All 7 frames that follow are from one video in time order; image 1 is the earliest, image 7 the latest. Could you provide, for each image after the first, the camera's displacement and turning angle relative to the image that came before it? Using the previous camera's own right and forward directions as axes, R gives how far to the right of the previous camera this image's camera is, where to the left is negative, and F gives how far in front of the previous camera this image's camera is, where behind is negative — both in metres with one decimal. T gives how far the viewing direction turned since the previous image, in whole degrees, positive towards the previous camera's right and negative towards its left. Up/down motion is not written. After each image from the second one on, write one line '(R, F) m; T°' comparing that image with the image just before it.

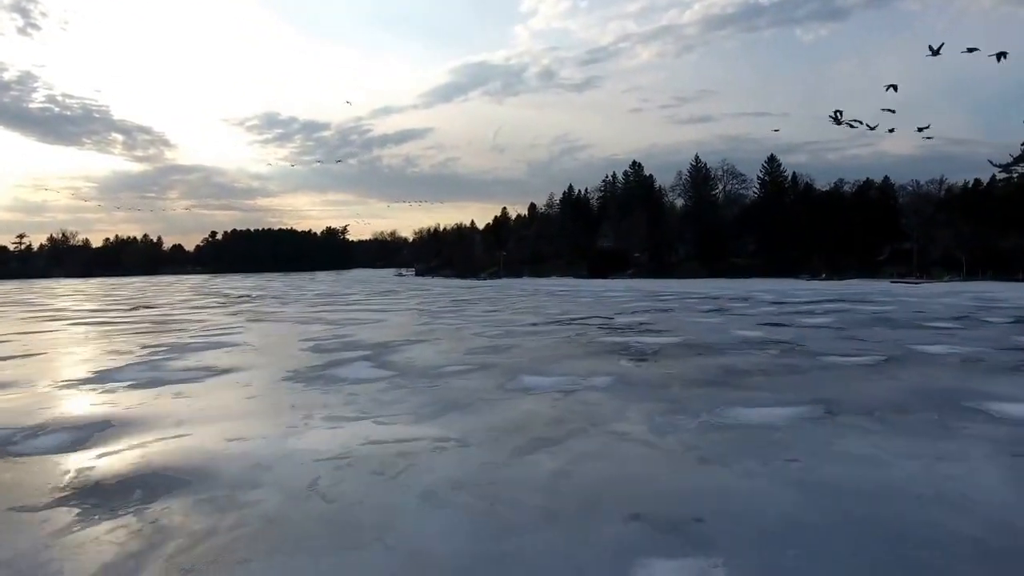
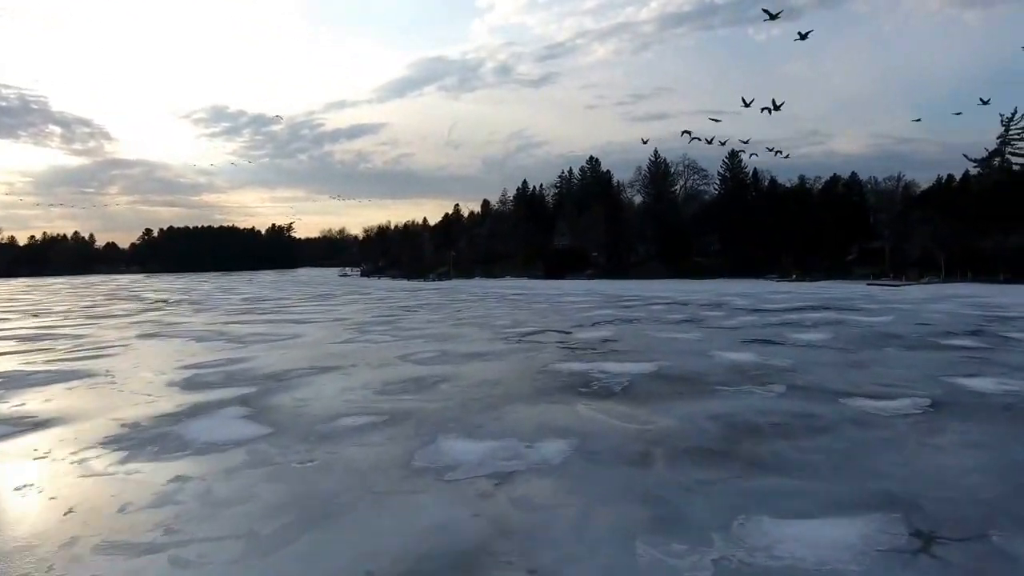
(+0.6, +3.3) m; +4°
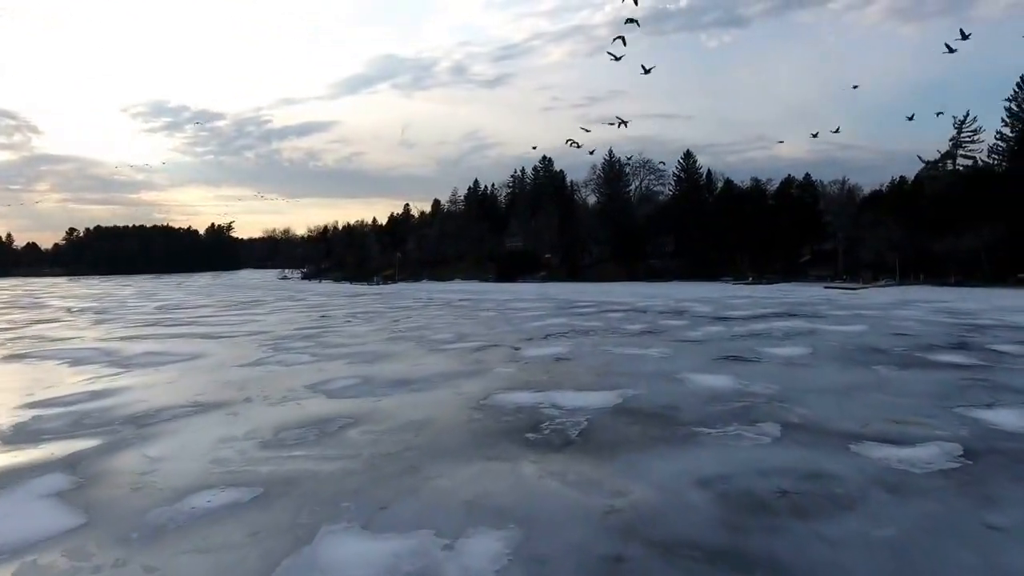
(+0.4, +2.2) m; +4°
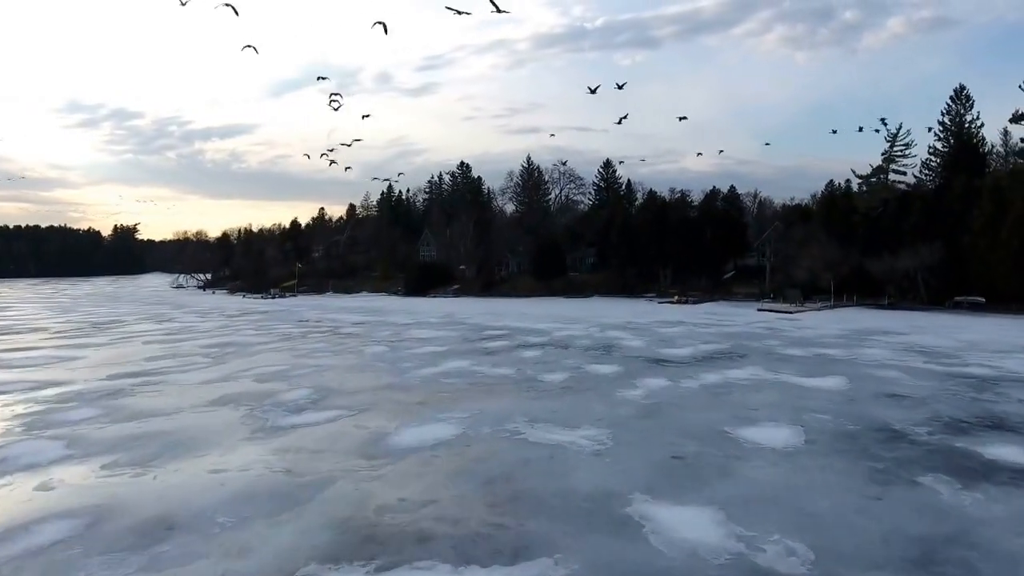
(+1.0, +4.9) m; +7°
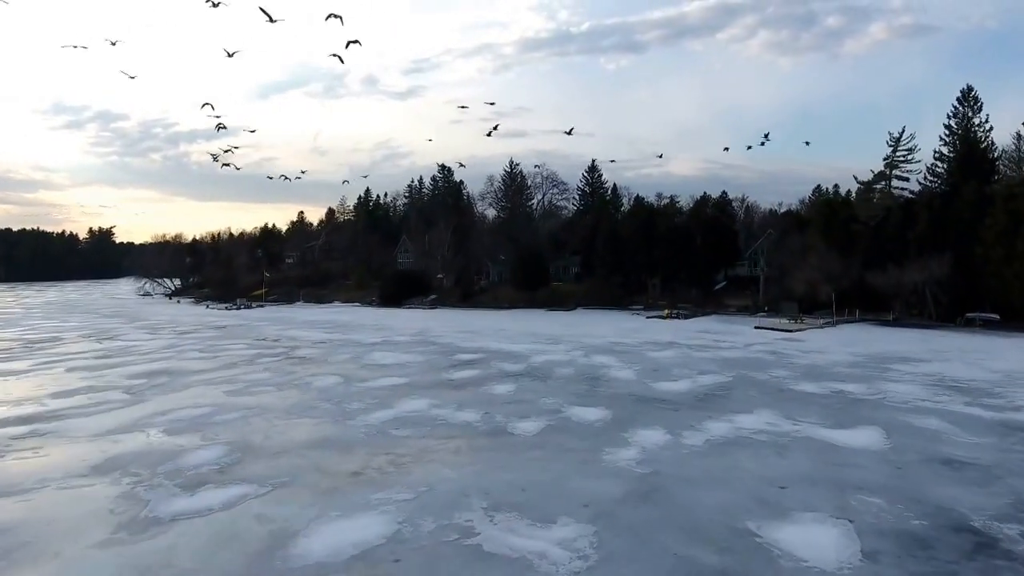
(+0.5, +2.7) m; +1°
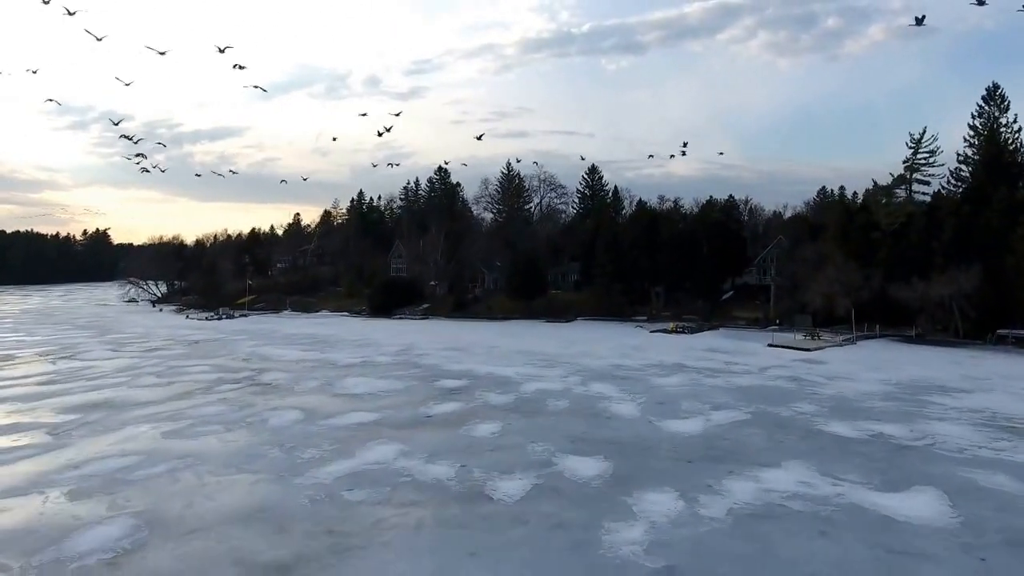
(+0.4, +2.3) m; 0°
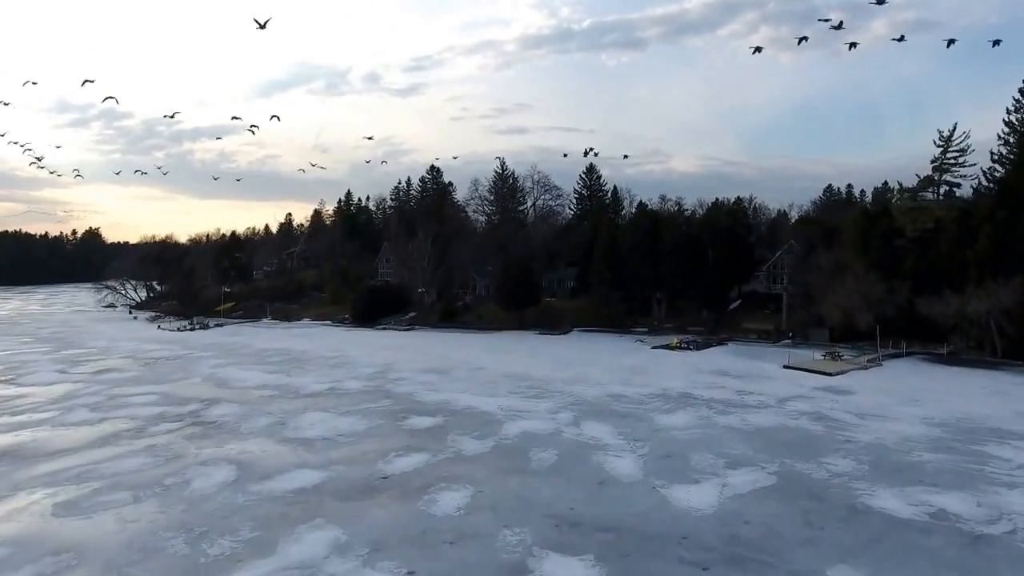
(+0.6, +2.9) m; 0°
